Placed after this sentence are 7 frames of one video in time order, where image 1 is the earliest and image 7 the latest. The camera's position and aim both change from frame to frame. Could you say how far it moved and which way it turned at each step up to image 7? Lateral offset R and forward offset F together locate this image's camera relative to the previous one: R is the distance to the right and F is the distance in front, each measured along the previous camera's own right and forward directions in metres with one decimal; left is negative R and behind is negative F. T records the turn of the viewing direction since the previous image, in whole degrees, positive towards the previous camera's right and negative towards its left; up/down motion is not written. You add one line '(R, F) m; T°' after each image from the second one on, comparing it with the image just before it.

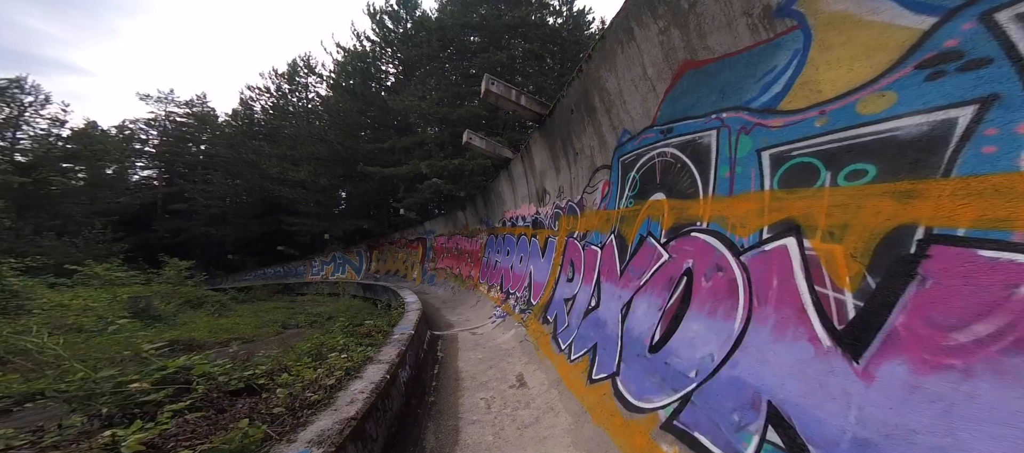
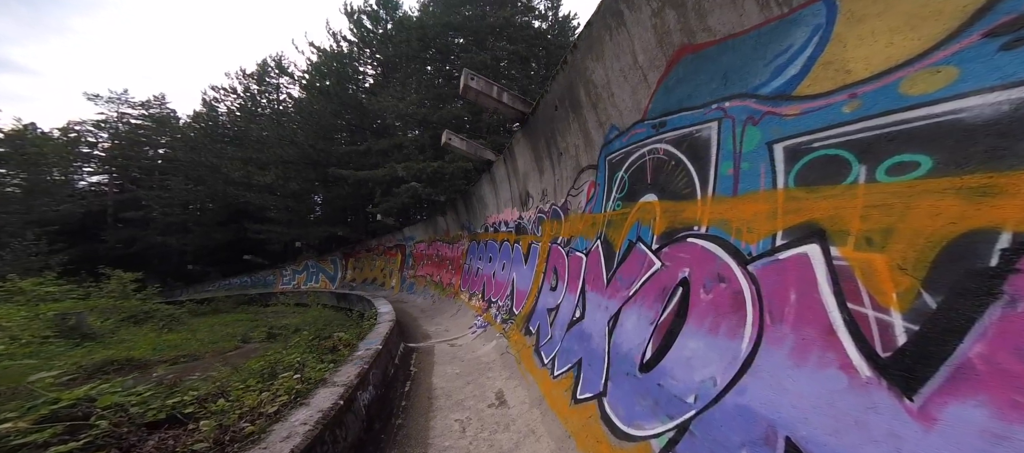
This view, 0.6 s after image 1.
(+0.1, +0.4) m; +3°
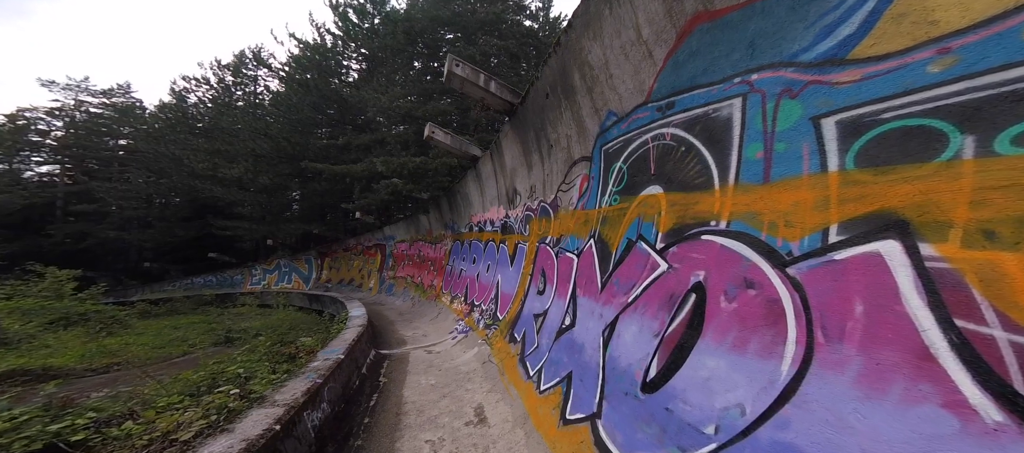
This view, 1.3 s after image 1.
(0.0, +0.4) m; +3°
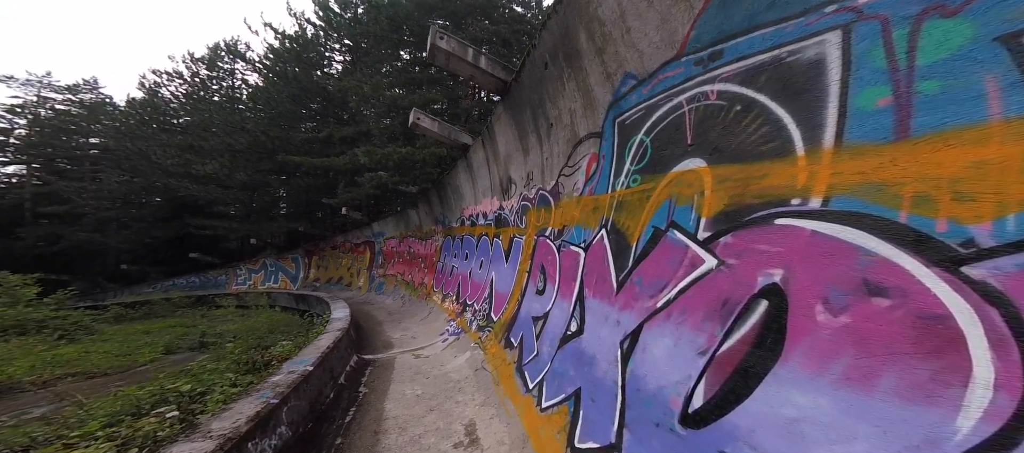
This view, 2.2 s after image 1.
(0.0, +0.6) m; +1°
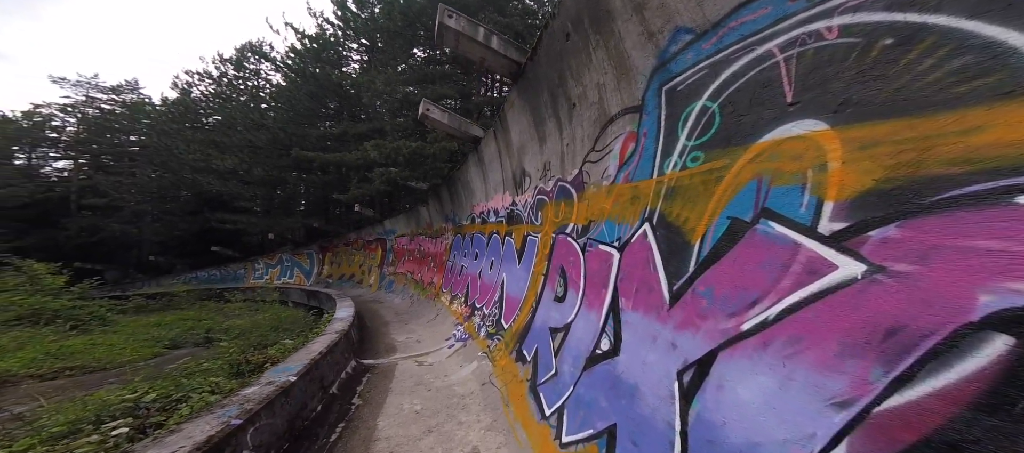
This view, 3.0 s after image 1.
(-0.1, +0.7) m; -2°
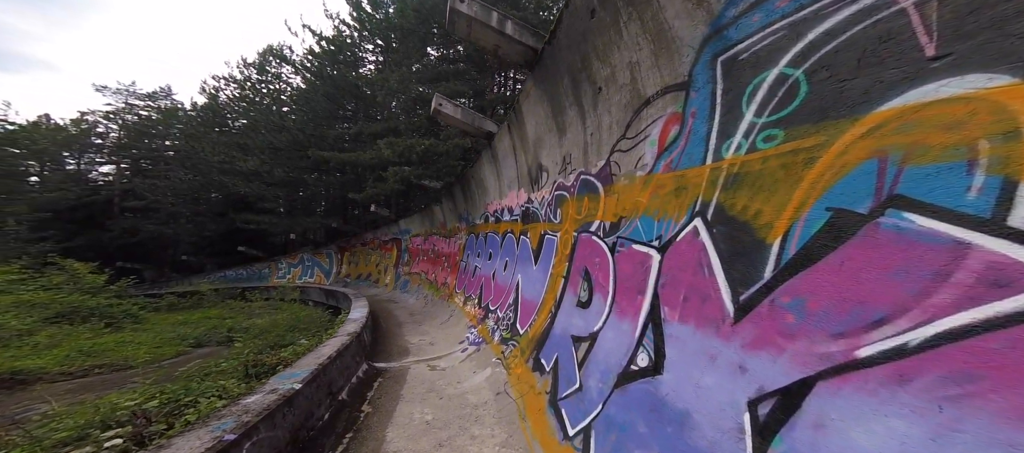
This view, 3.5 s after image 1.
(-0.1, +0.4) m; -2°
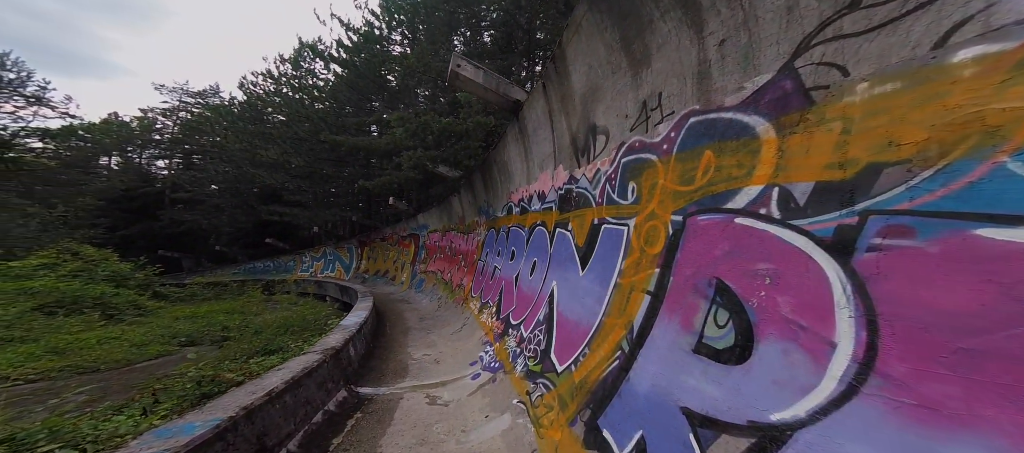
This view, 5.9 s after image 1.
(-0.4, +2.0) m; -2°
